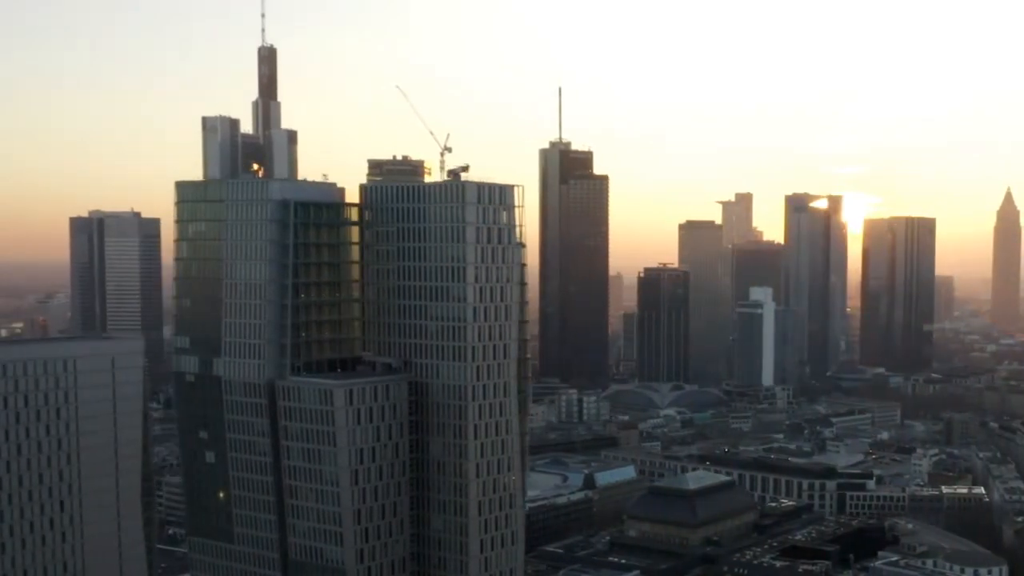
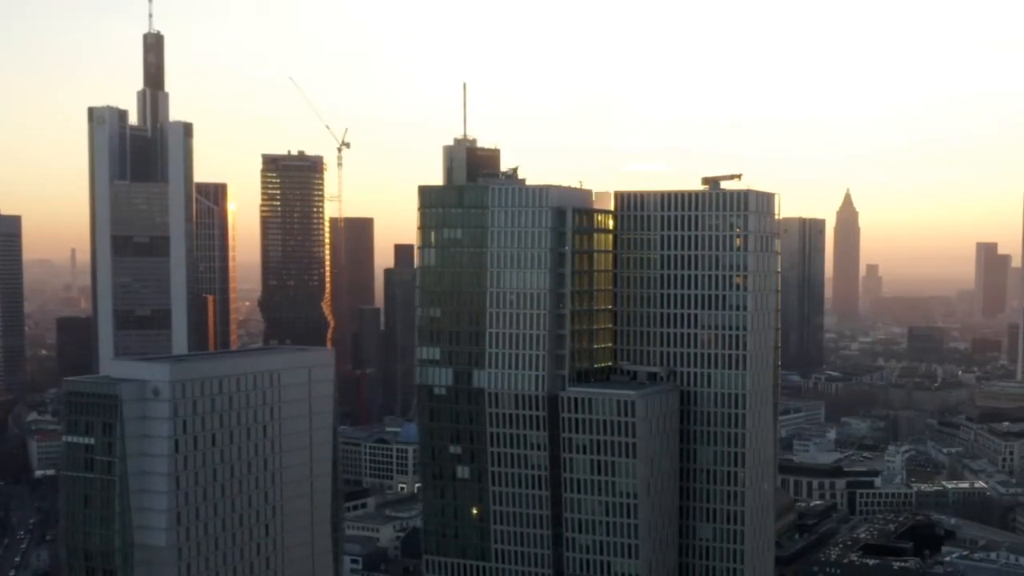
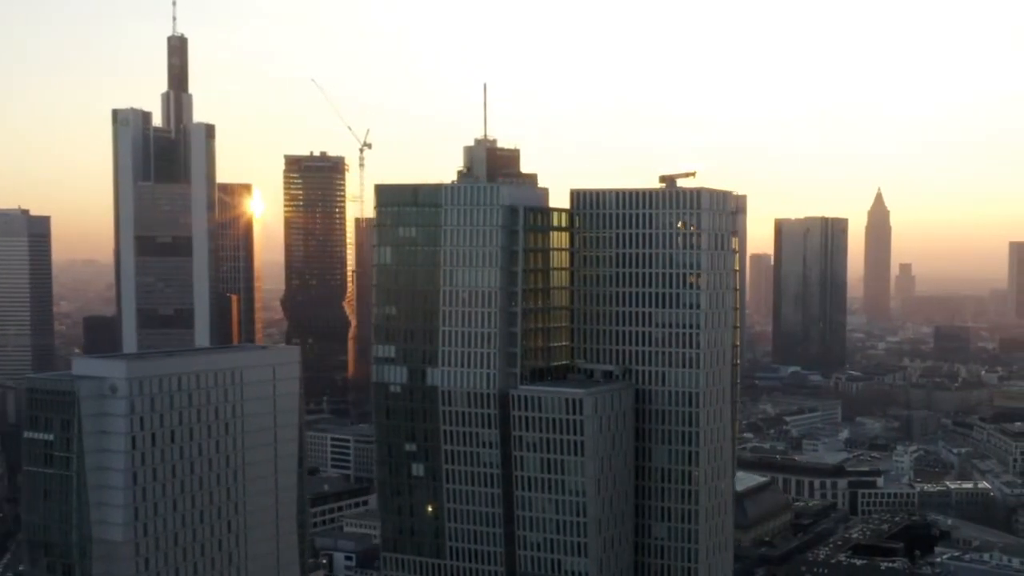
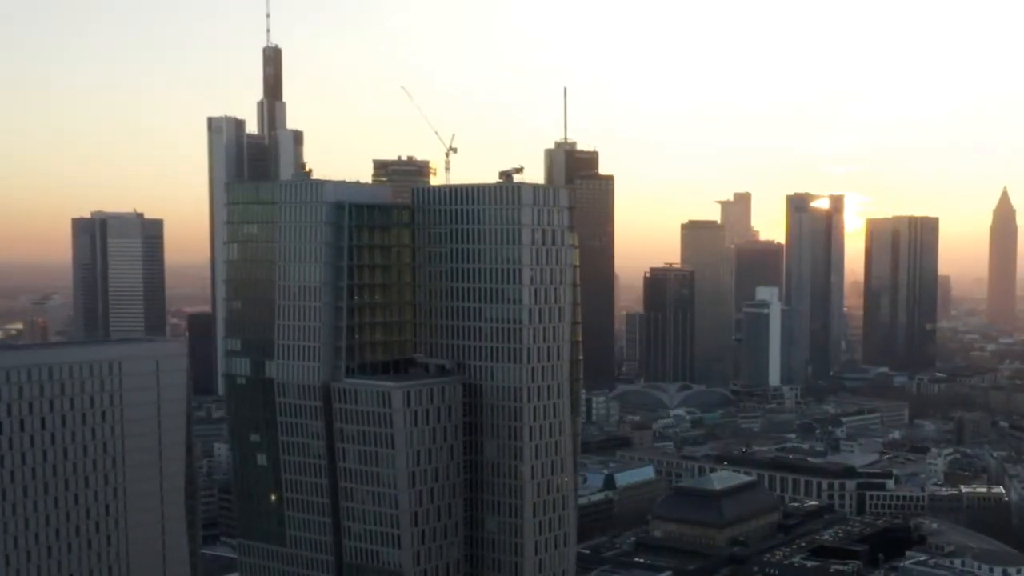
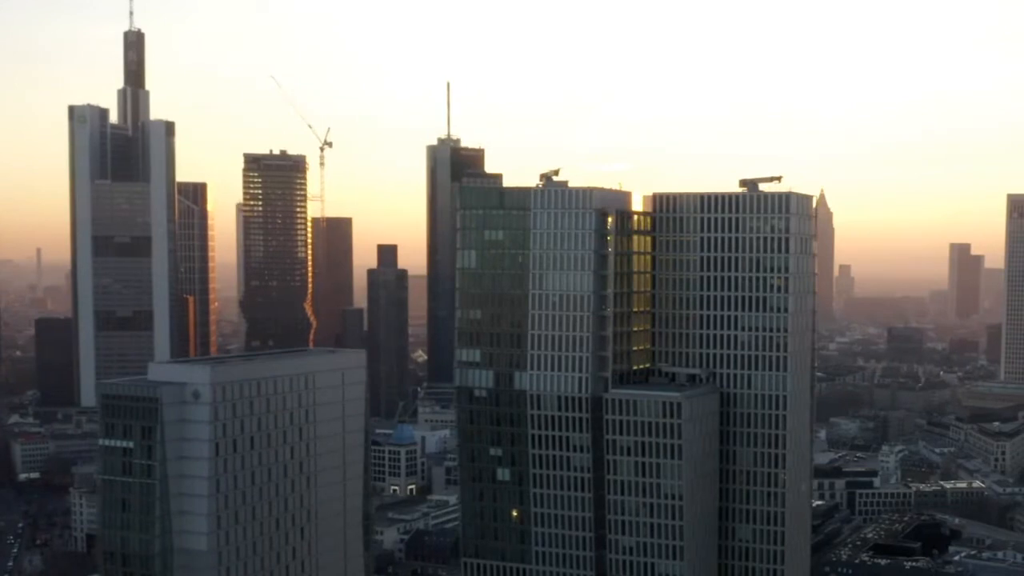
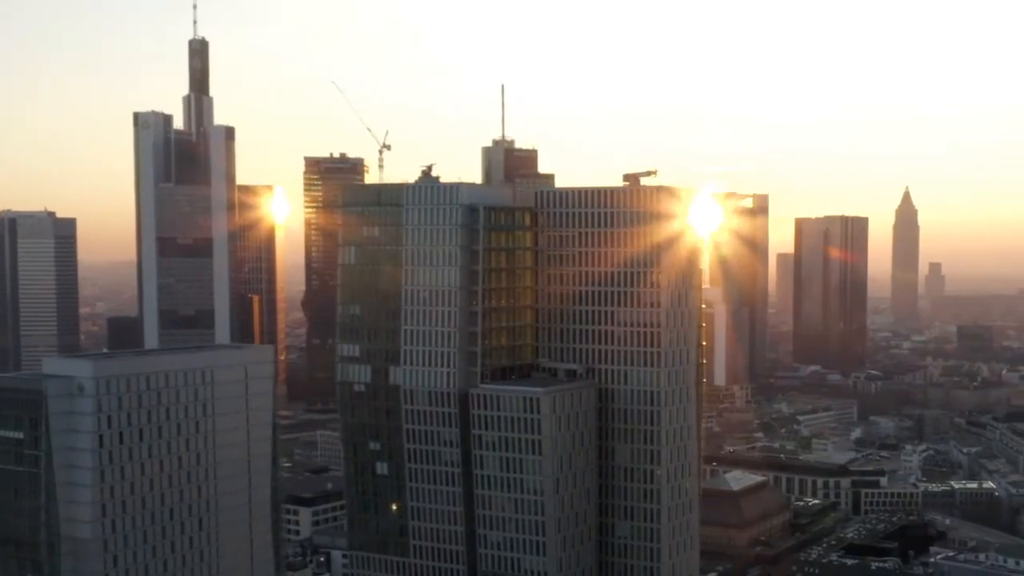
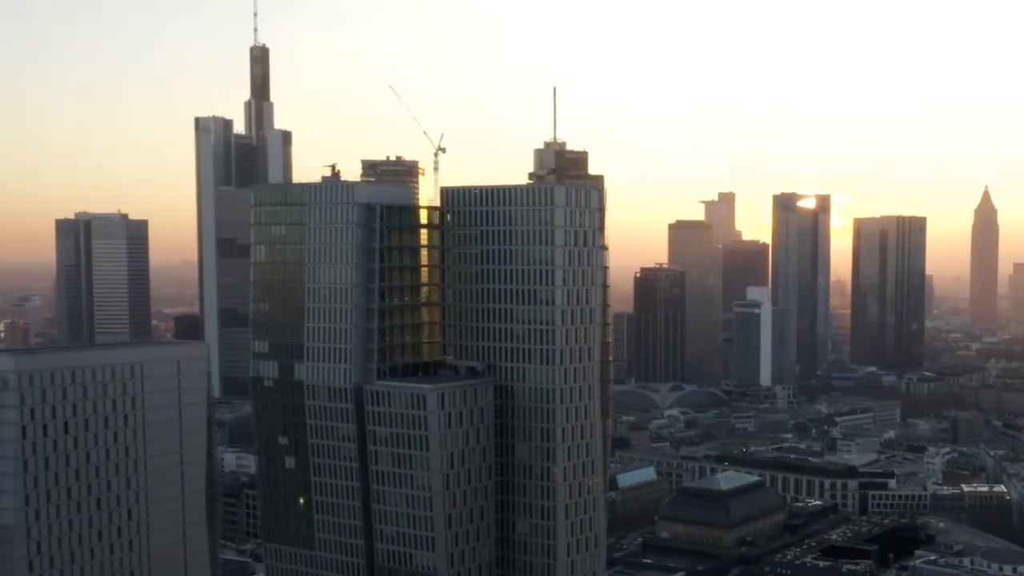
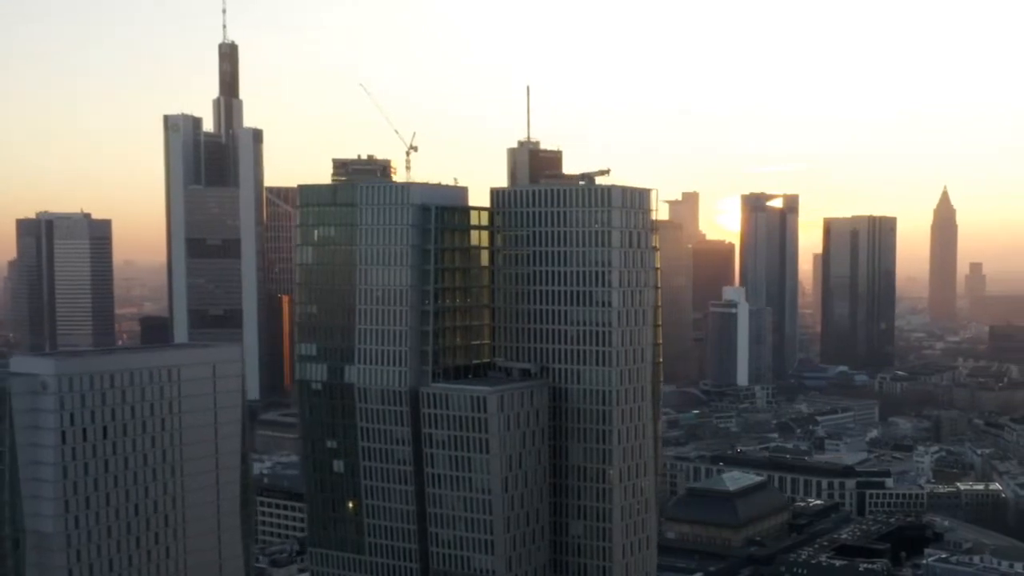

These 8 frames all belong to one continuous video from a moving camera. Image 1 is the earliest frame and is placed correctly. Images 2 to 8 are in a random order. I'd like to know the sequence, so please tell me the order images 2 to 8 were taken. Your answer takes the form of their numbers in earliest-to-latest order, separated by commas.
4, 7, 8, 6, 3, 2, 5
